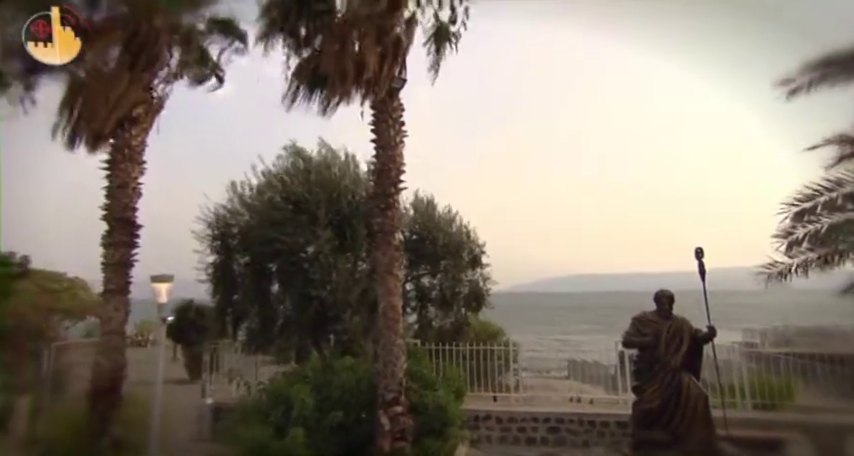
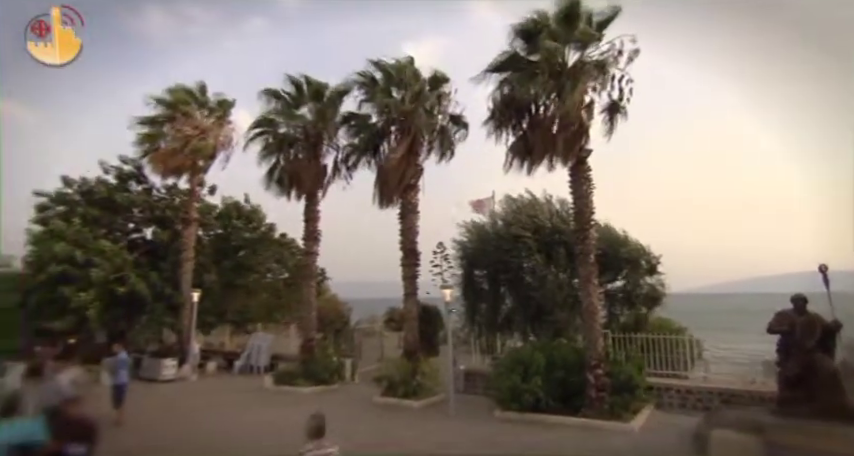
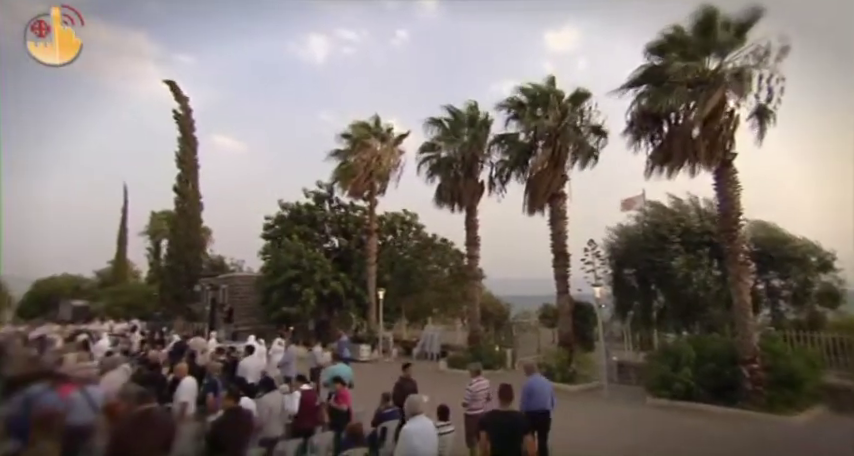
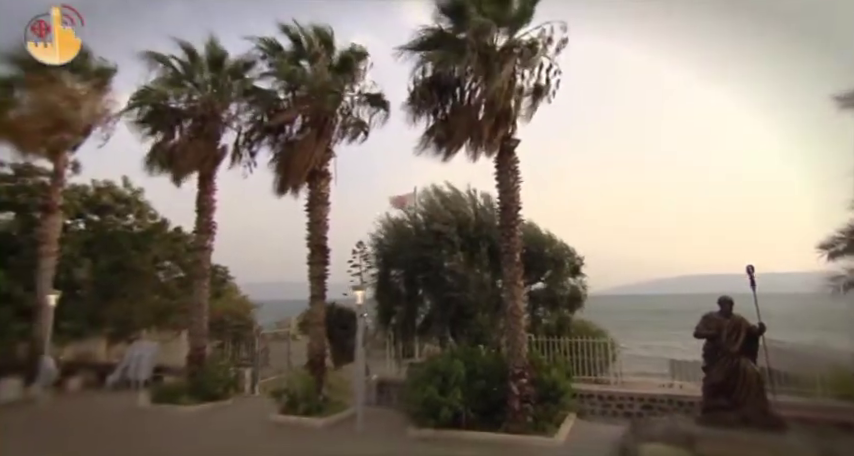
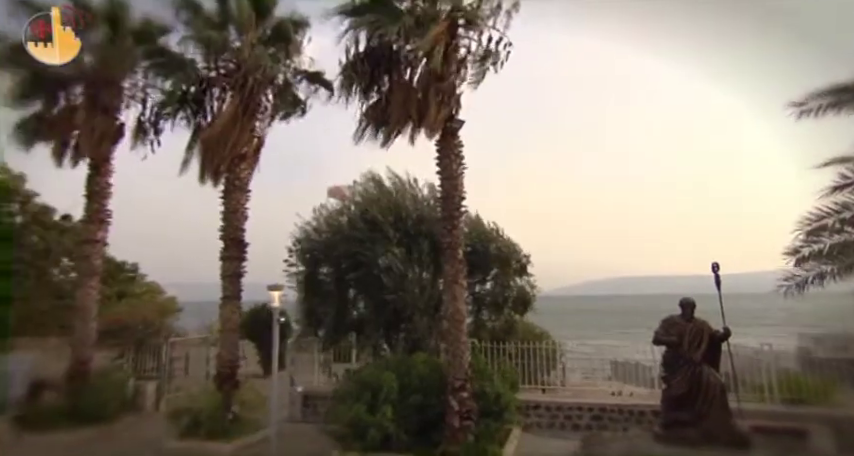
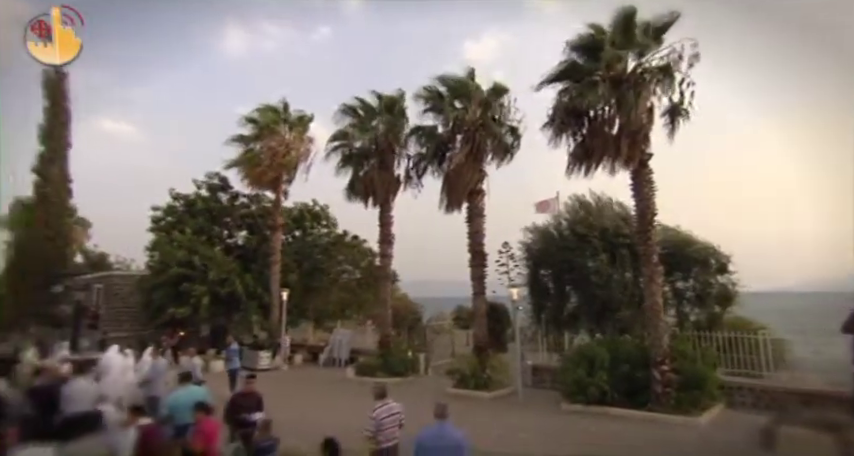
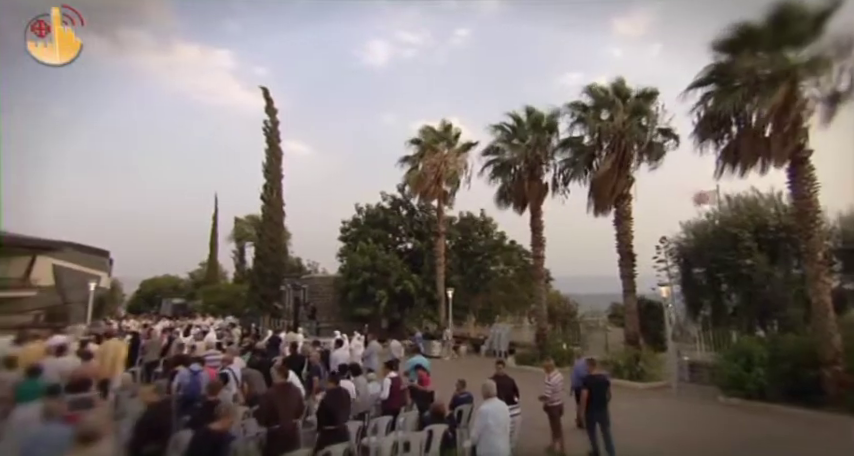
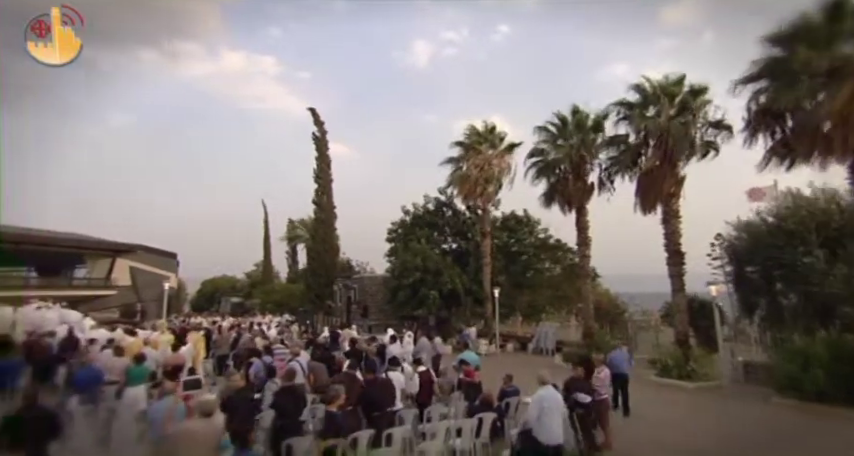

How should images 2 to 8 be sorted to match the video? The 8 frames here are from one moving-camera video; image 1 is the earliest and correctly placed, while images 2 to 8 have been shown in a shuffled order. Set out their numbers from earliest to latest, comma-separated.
5, 4, 2, 6, 3, 7, 8
